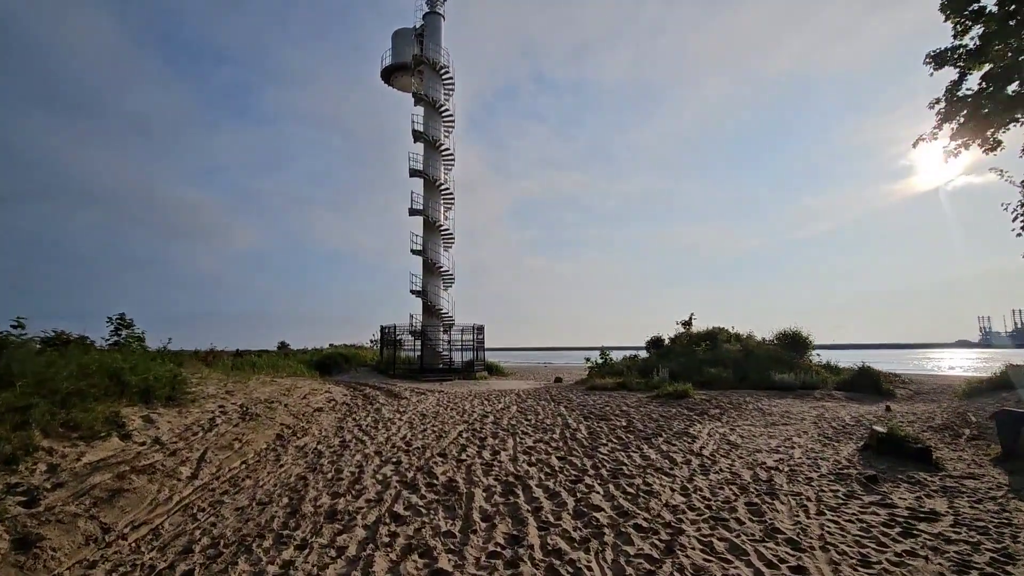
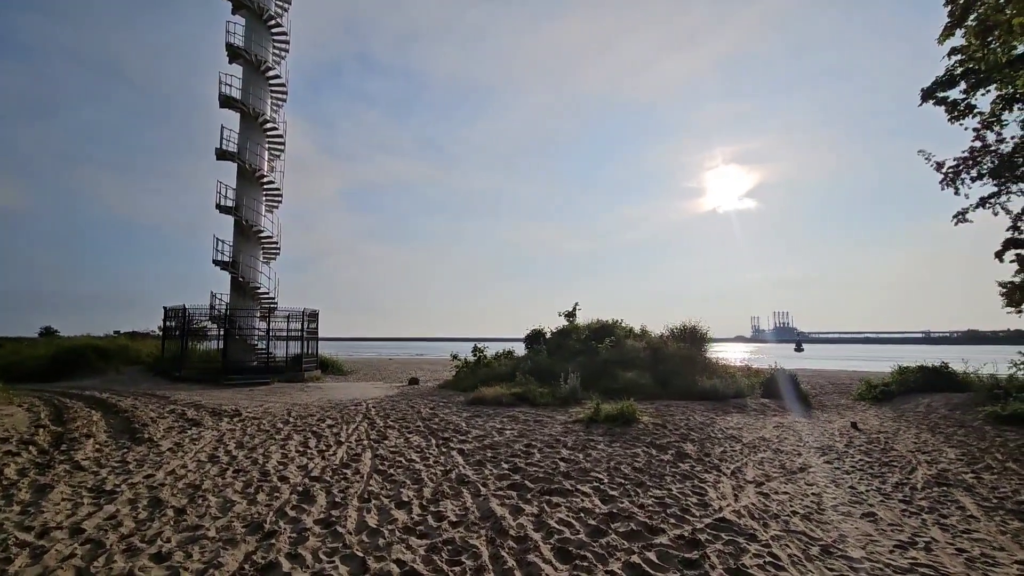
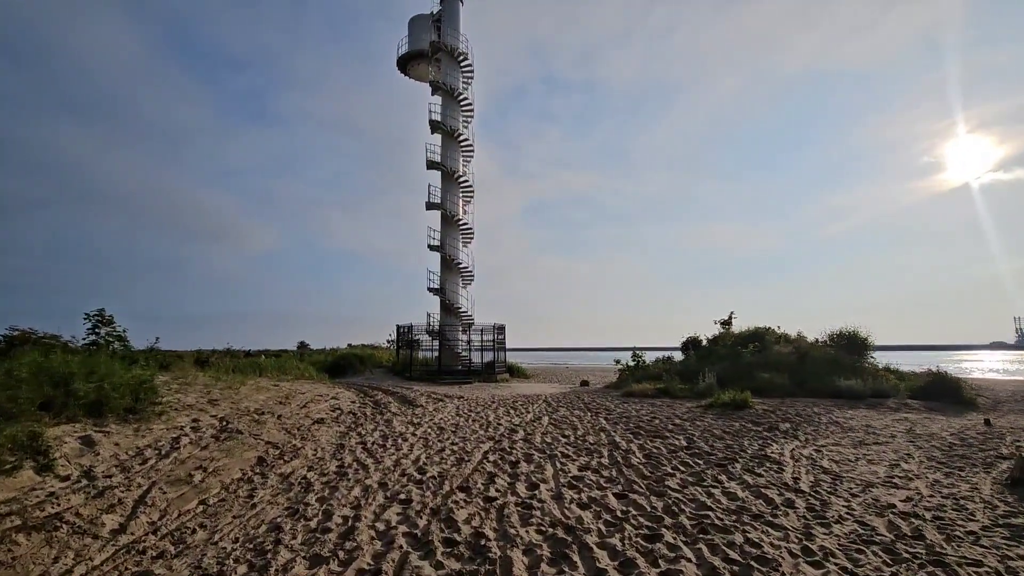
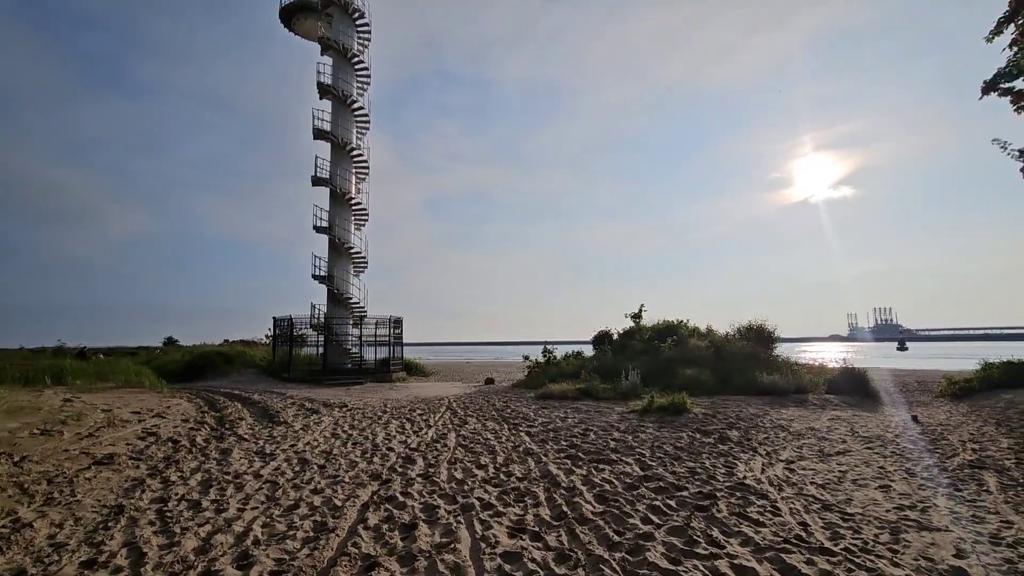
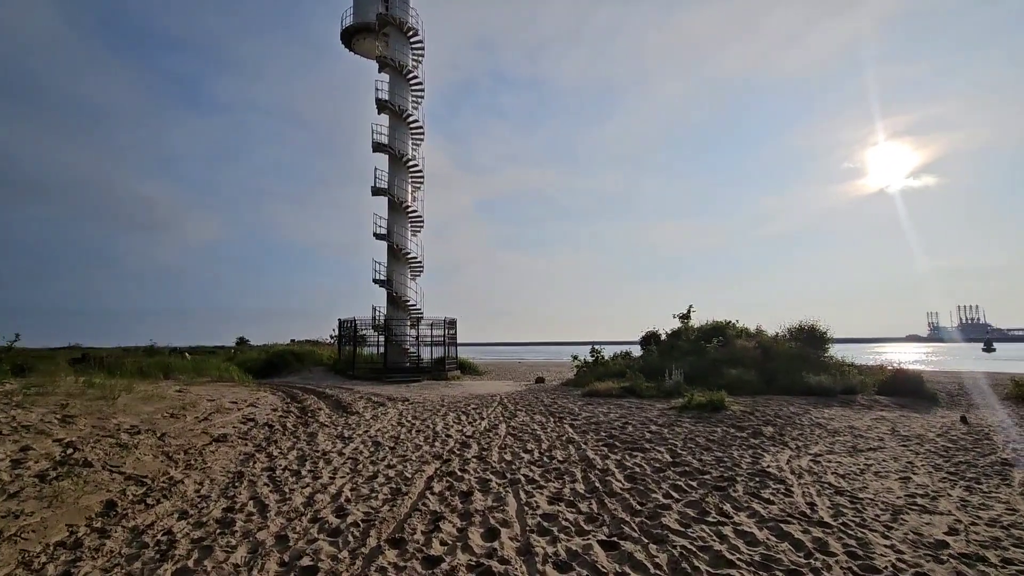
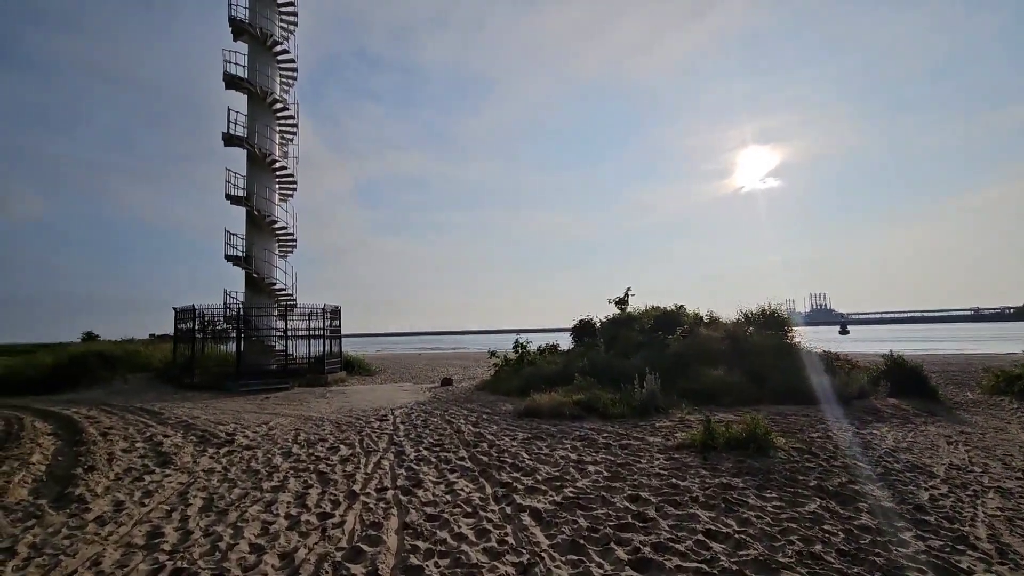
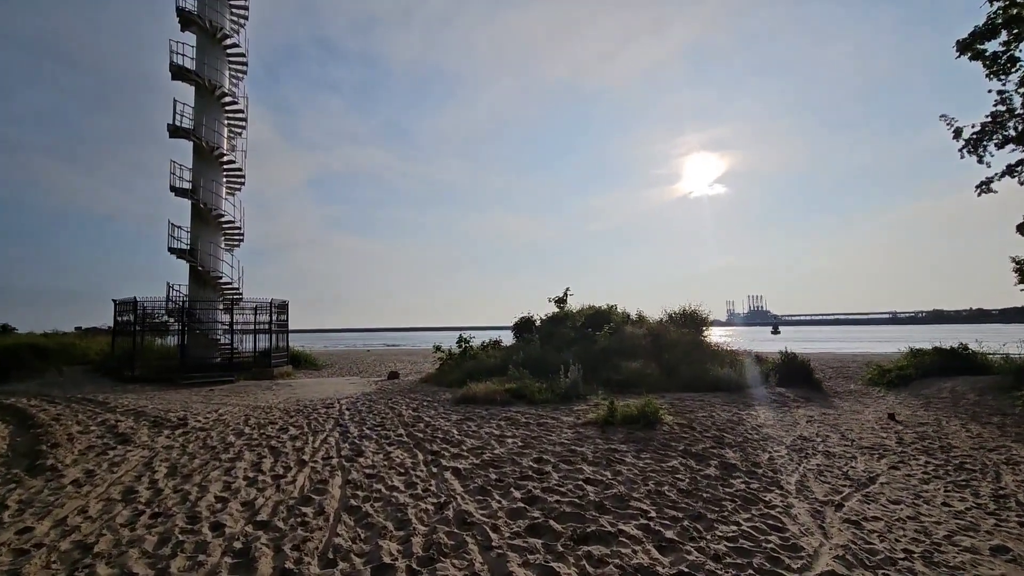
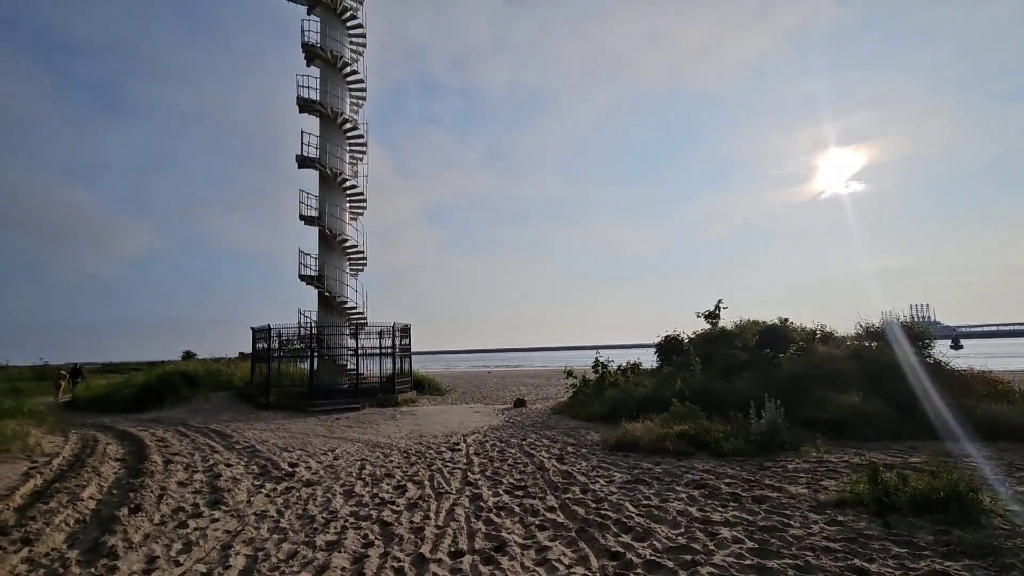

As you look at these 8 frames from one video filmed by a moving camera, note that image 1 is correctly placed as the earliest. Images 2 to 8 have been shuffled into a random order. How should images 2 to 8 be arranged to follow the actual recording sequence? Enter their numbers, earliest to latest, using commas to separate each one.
3, 5, 4, 2, 7, 6, 8
